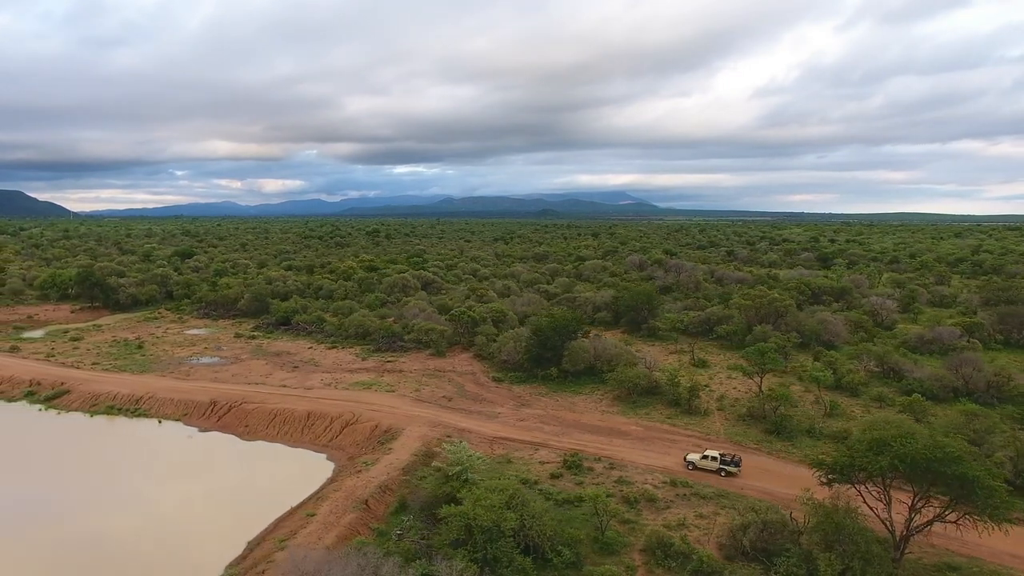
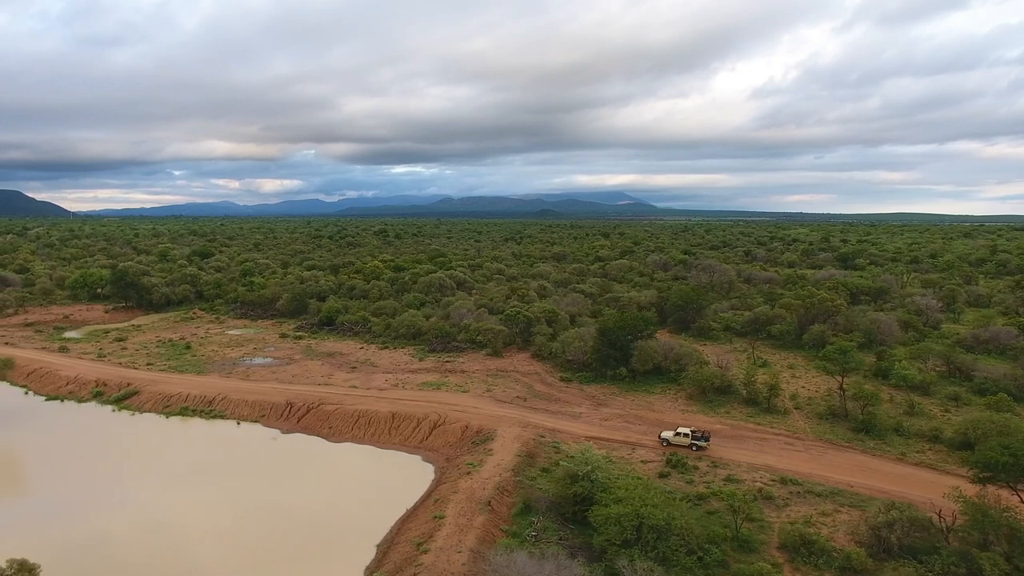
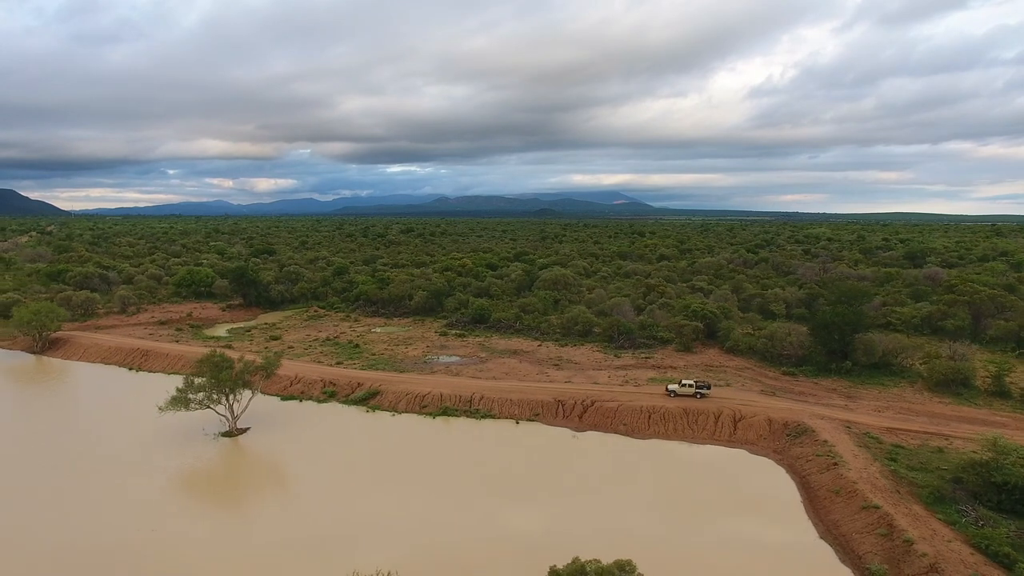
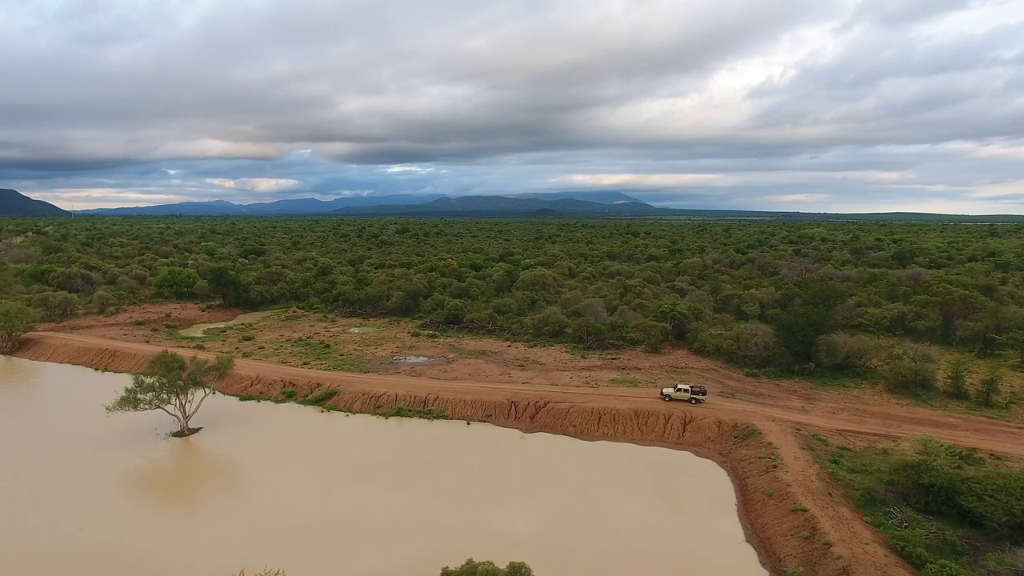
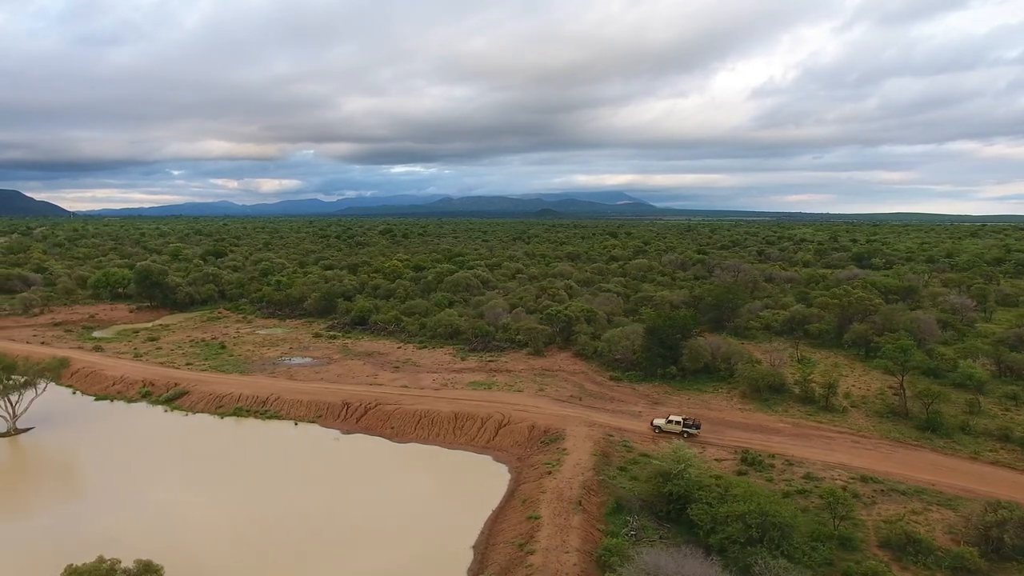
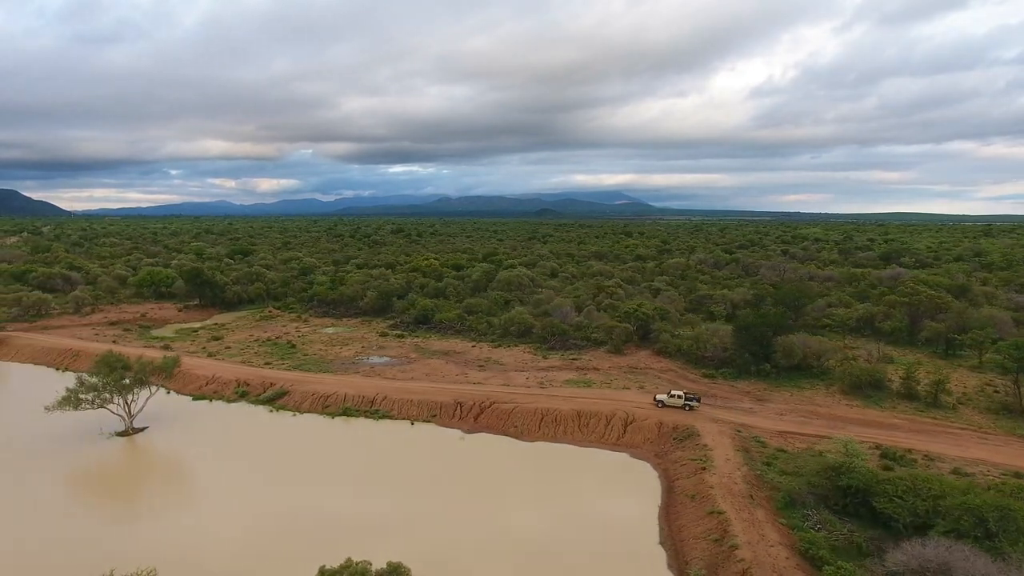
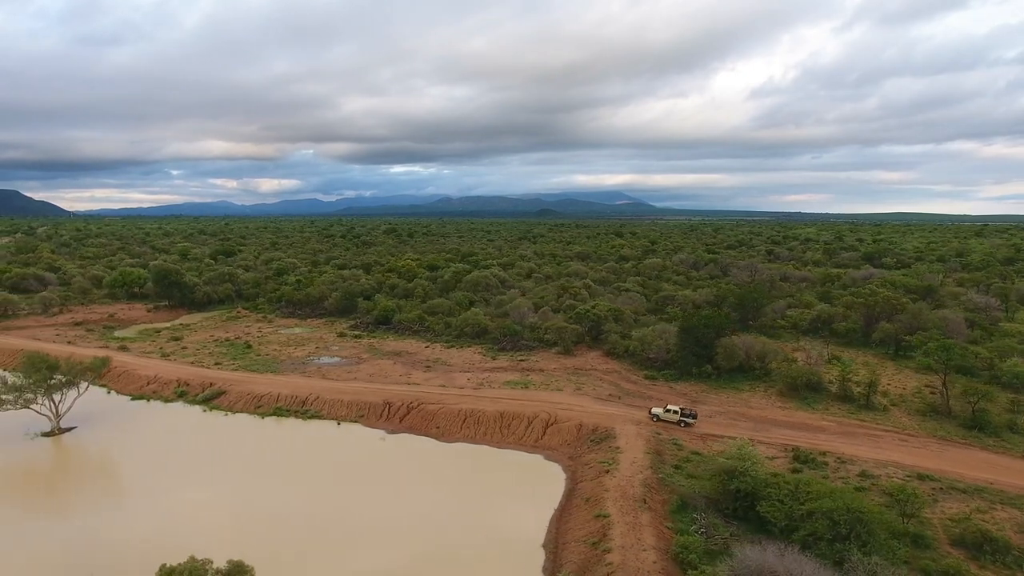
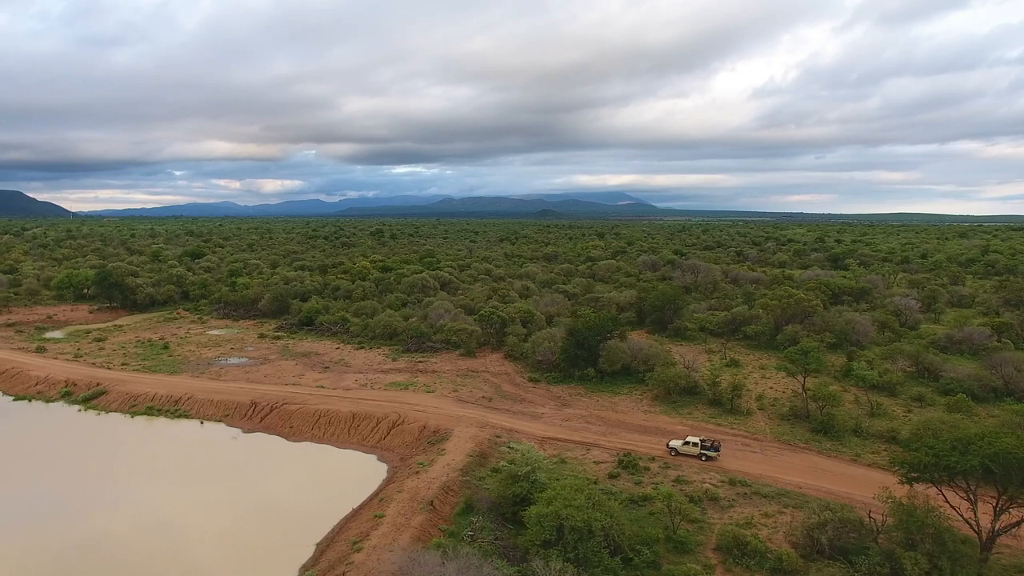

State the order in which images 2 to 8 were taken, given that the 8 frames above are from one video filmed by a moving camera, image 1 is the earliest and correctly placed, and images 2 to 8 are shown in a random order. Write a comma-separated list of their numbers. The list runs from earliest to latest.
8, 2, 5, 7, 6, 4, 3
